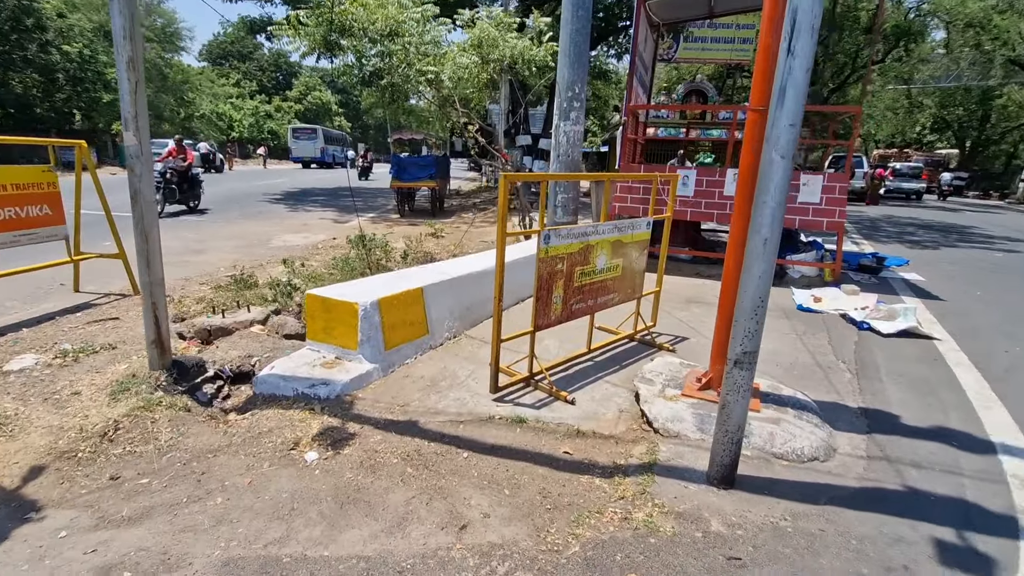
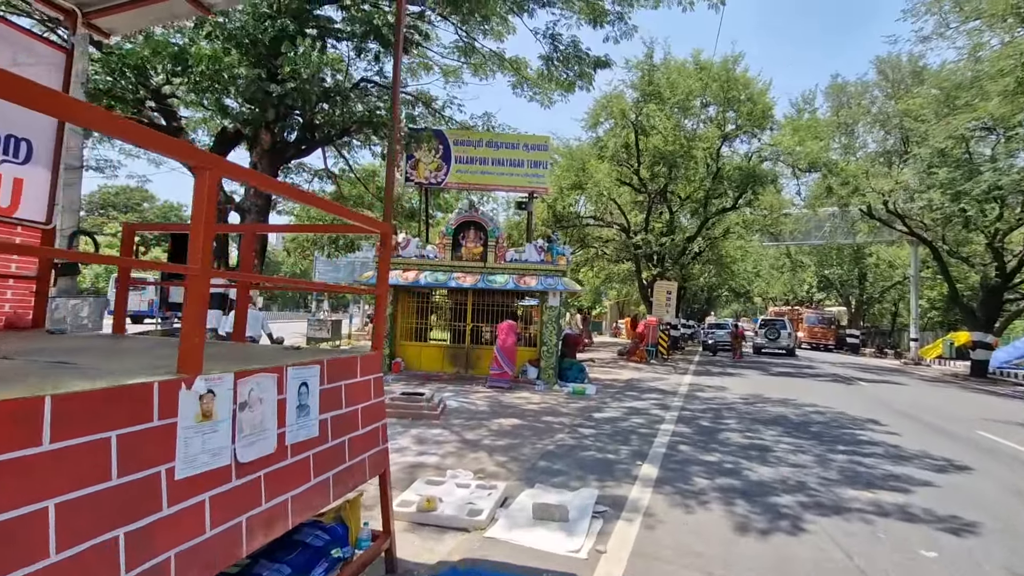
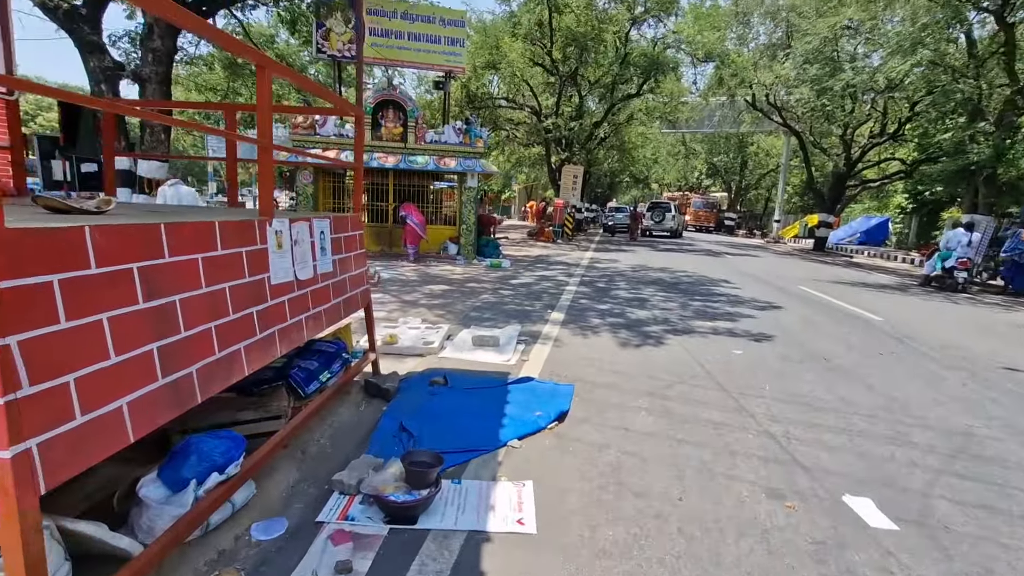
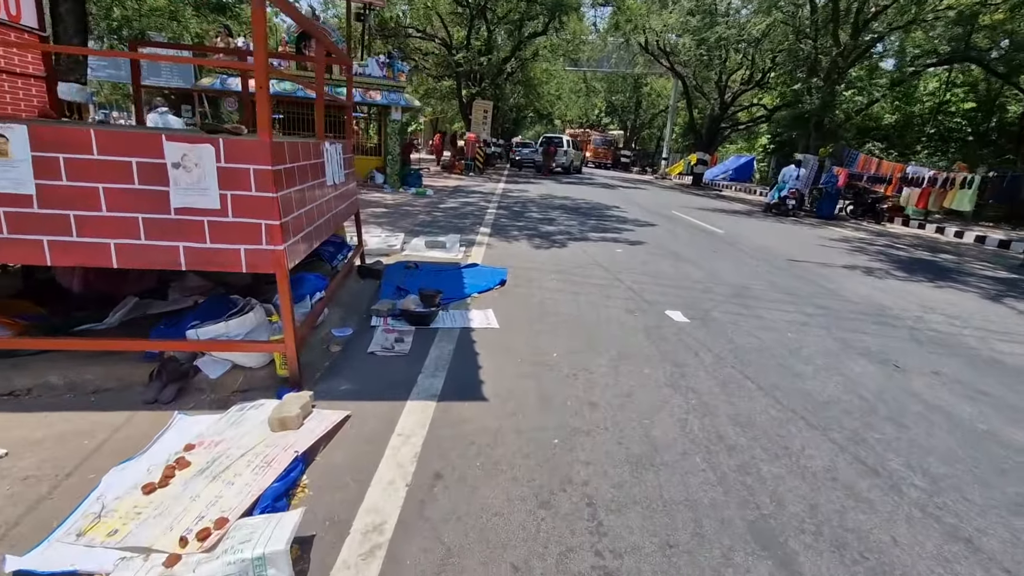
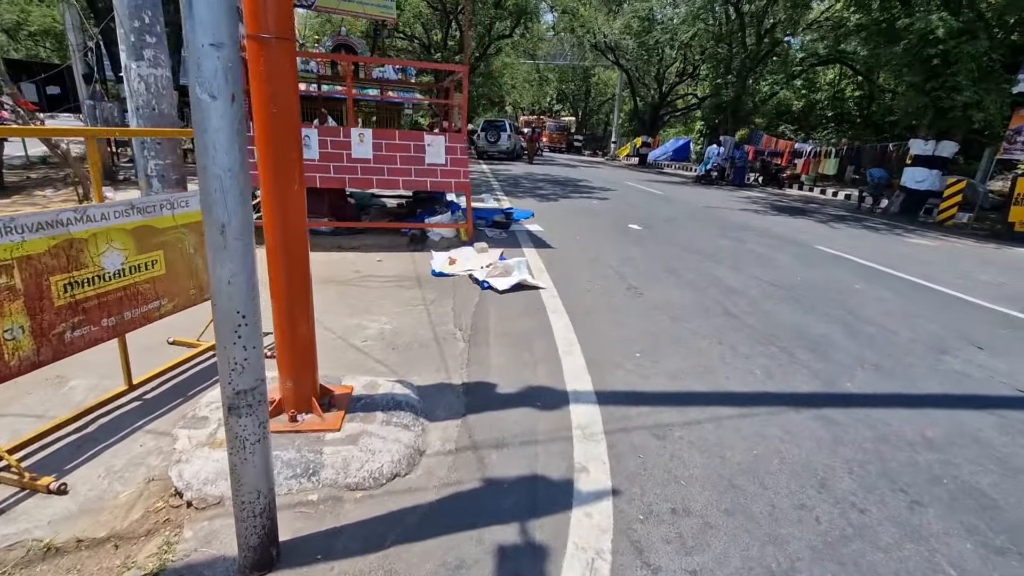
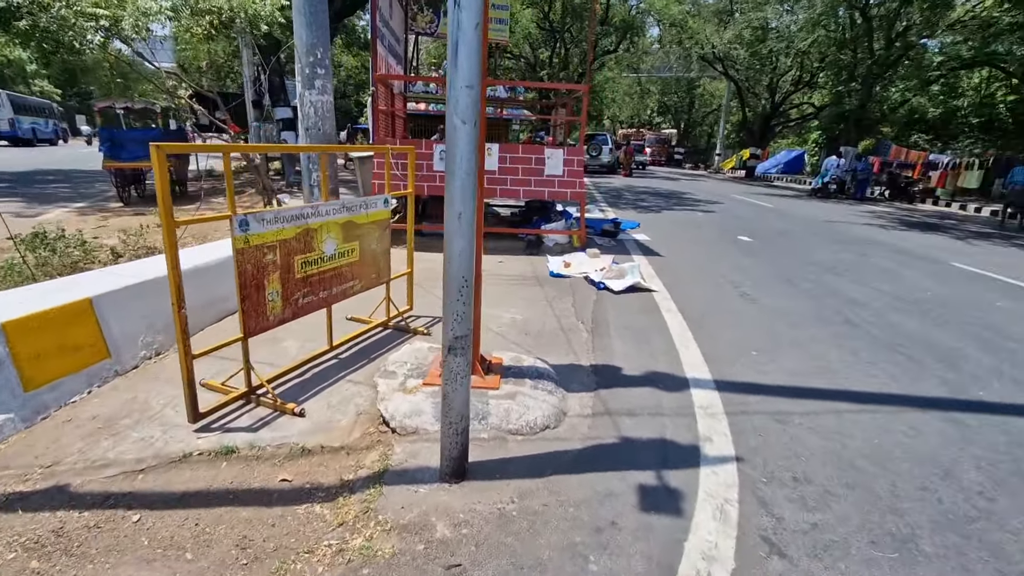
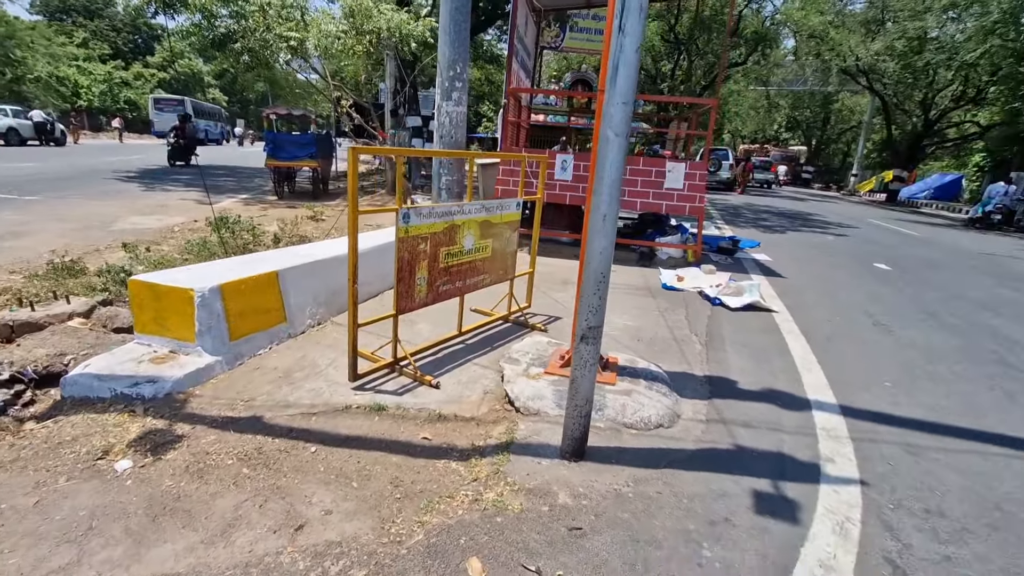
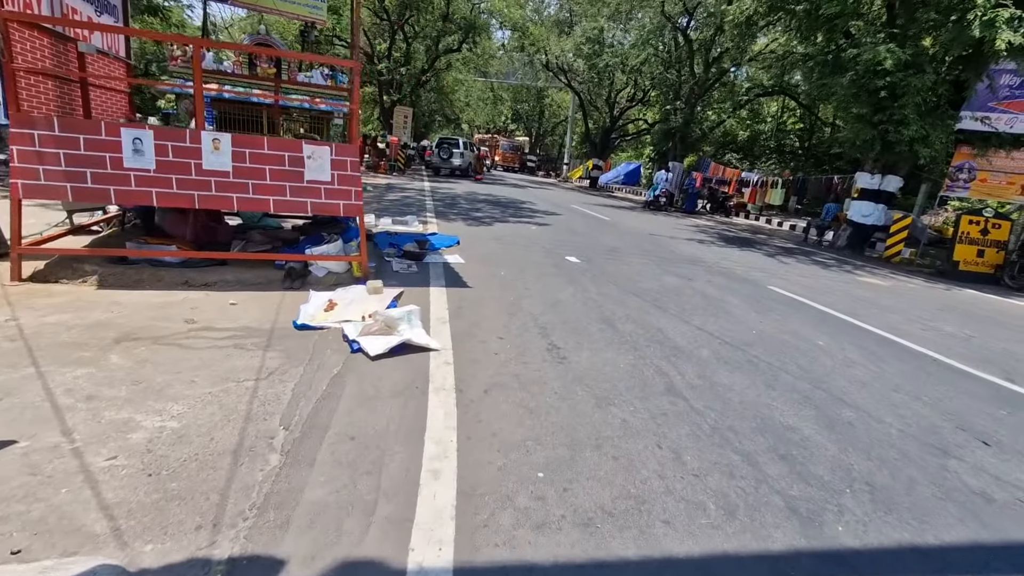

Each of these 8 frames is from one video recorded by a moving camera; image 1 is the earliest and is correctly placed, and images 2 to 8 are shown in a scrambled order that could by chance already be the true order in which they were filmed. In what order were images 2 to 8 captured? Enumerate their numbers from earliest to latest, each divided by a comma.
7, 6, 5, 8, 4, 3, 2
